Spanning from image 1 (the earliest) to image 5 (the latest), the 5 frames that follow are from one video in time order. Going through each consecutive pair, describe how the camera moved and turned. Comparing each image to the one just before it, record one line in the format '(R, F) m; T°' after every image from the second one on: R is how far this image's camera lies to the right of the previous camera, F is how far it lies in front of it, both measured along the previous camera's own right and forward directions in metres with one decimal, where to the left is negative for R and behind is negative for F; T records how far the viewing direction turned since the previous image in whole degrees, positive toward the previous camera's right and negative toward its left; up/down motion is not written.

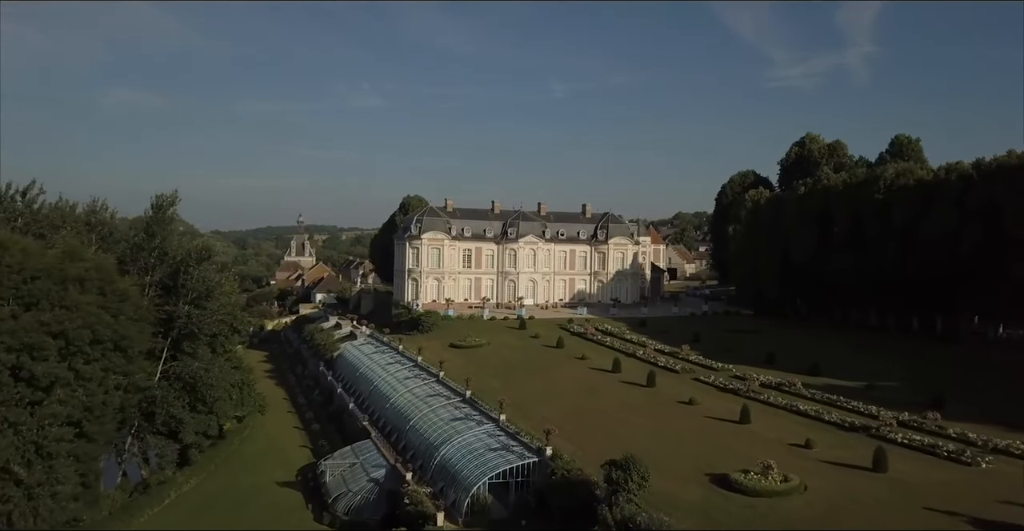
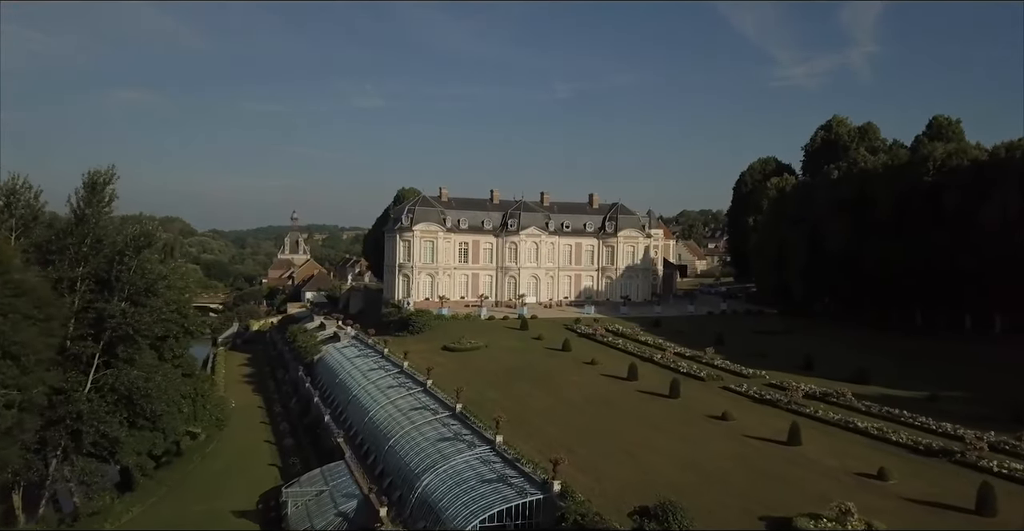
(+0.1, +5.6) m; 0°
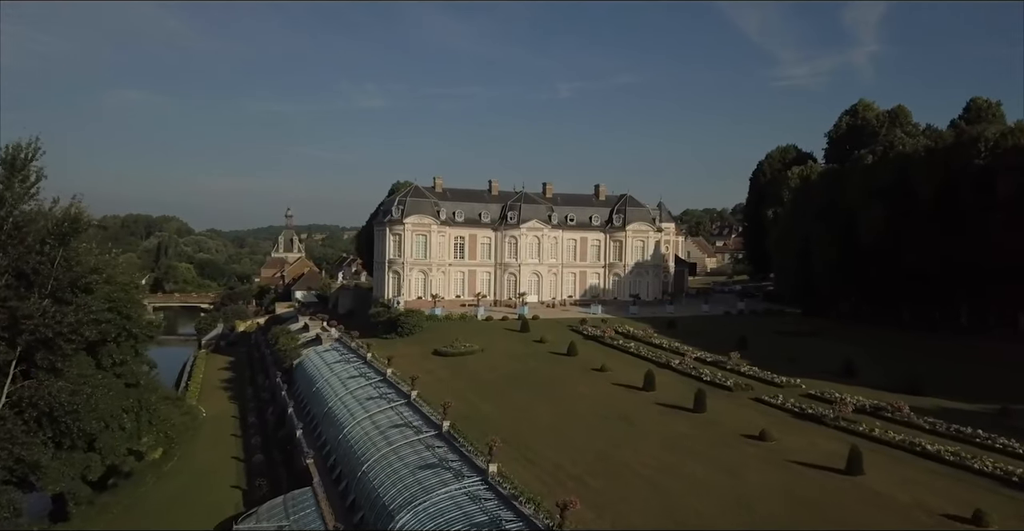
(+0.1, +4.7) m; 0°
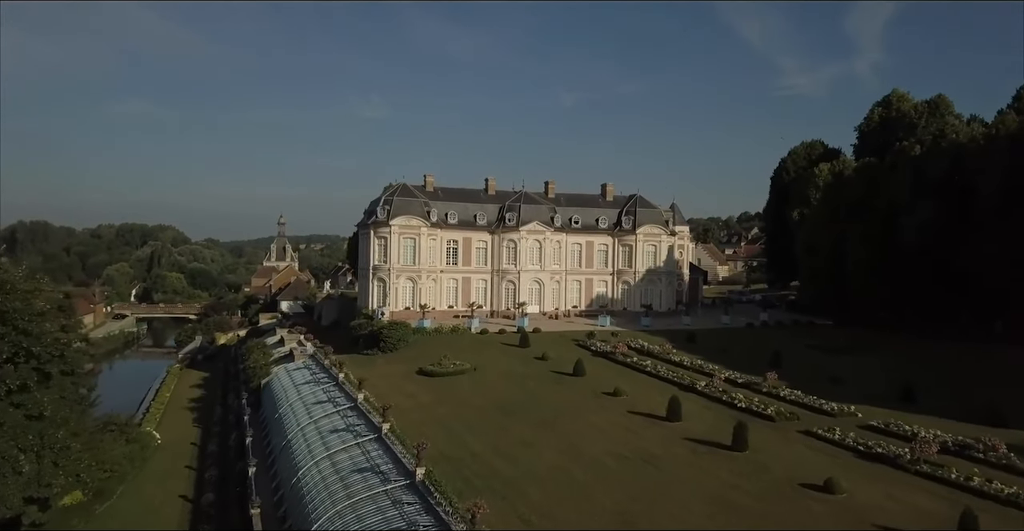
(+0.2, +5.4) m; 0°
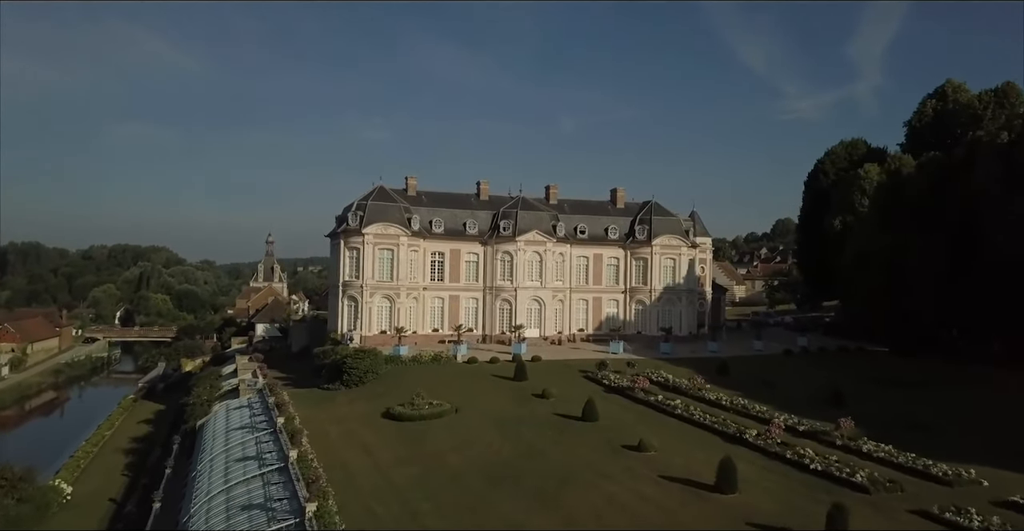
(+0.4, +7.3) m; 0°
